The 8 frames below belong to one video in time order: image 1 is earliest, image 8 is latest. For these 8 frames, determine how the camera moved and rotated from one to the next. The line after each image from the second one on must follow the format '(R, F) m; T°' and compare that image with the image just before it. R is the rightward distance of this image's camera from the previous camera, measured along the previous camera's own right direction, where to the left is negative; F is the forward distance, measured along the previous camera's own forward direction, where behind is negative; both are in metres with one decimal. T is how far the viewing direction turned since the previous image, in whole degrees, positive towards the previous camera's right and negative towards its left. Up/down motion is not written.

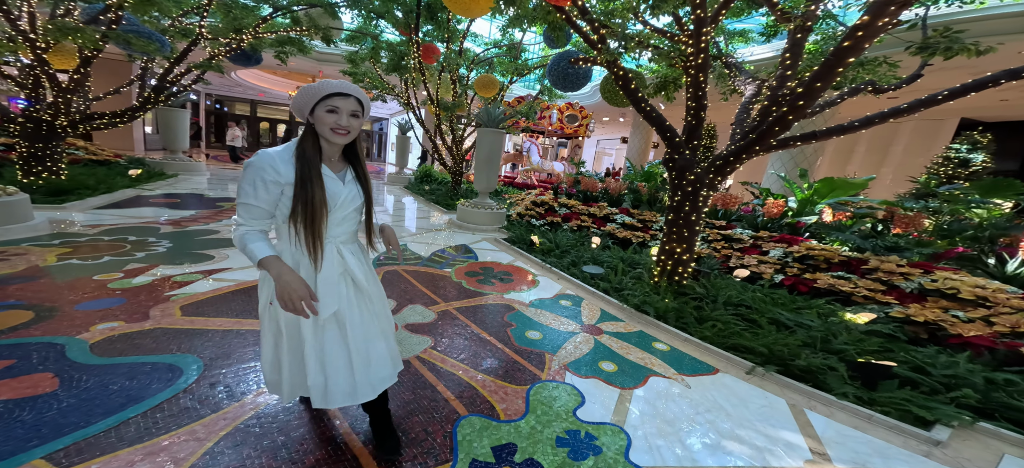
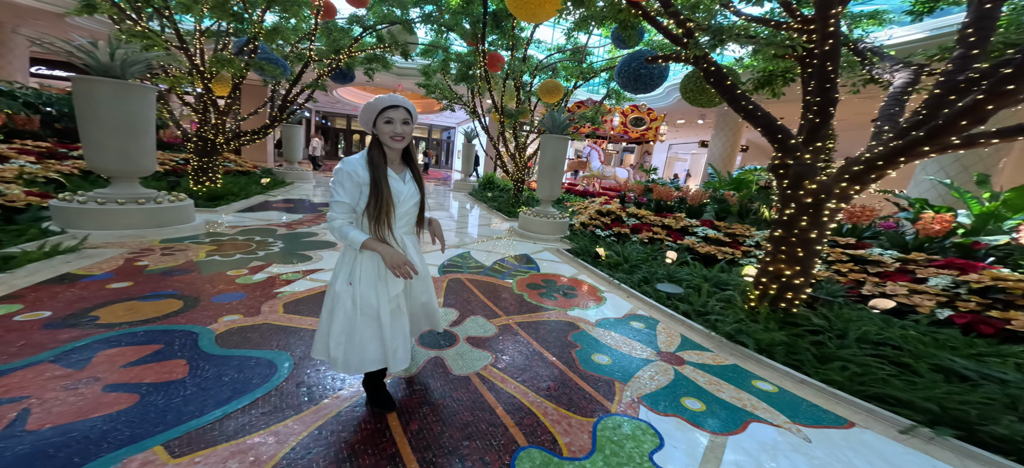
(-0.1, +0.2) m; -10°
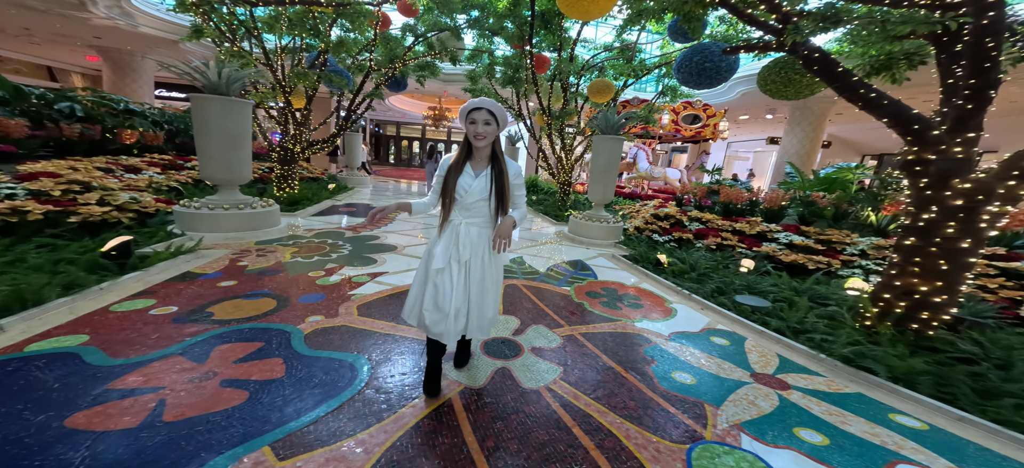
(-0.2, +0.1) m; -7°
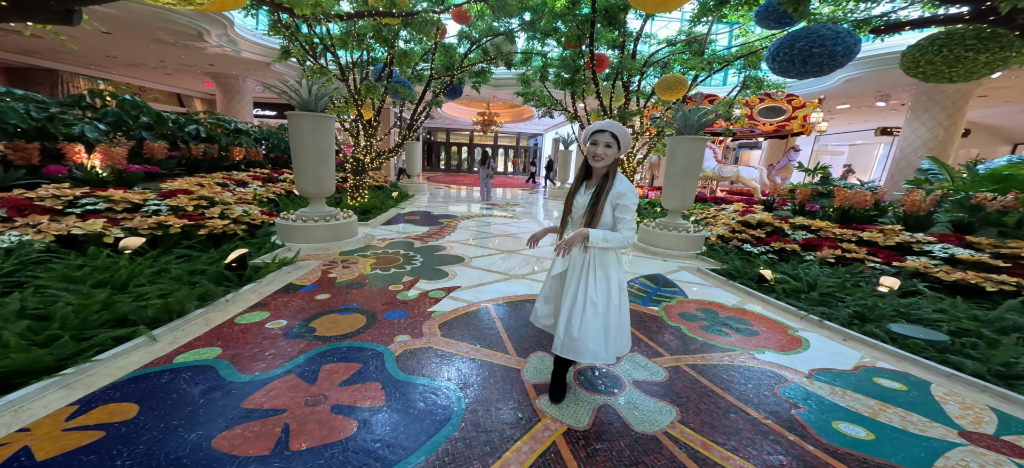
(-0.3, +0.2) m; -8°
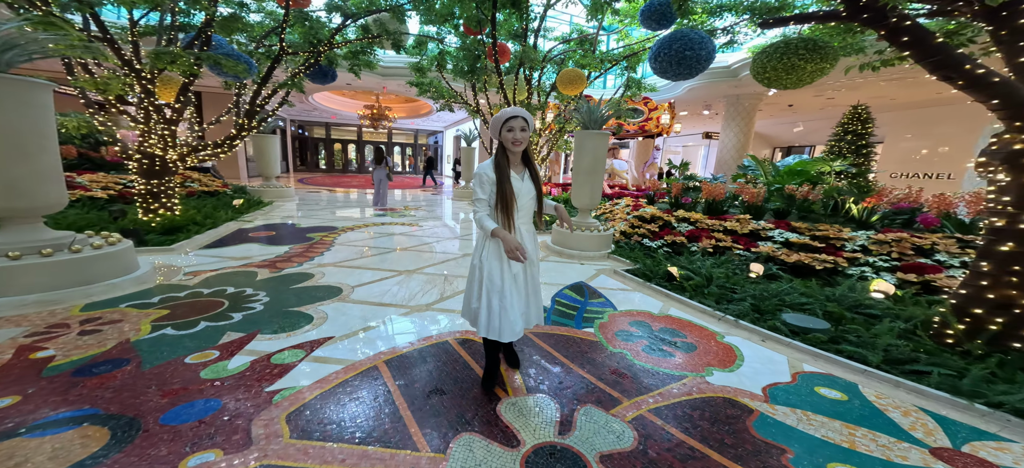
(-0.1, +0.7) m; +20°
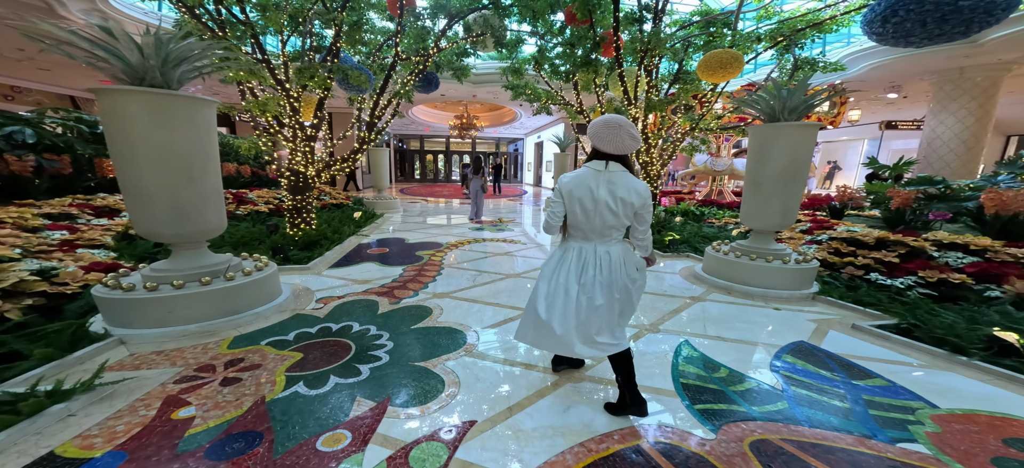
(-0.6, +0.7) m; -14°
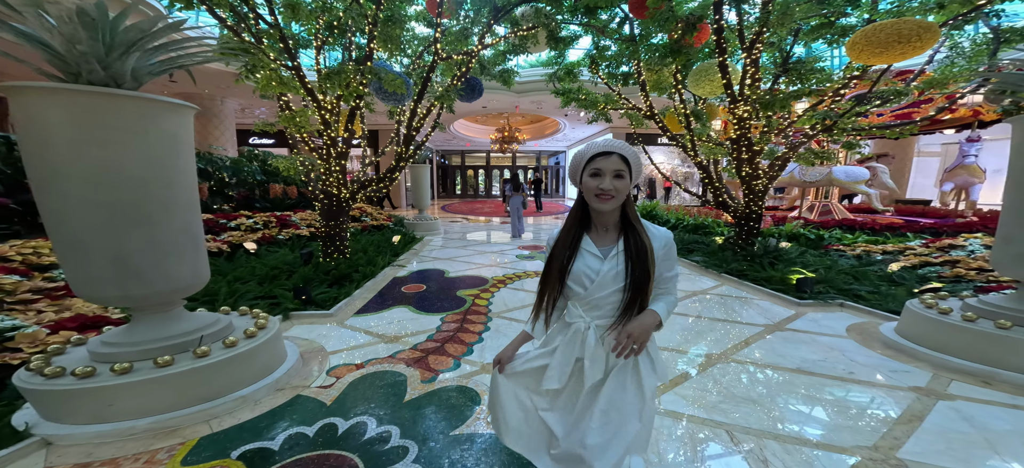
(-0.3, +0.9) m; -7°
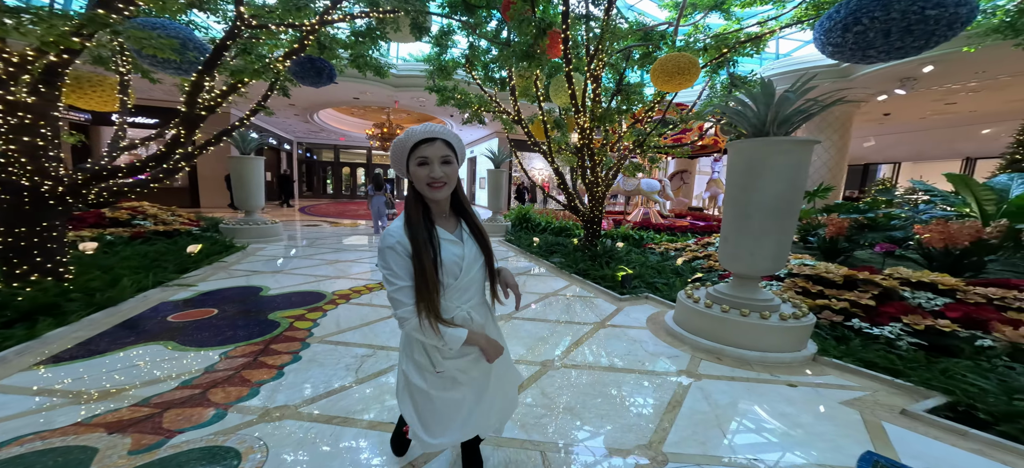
(+0.5, +0.2) m; +20°
